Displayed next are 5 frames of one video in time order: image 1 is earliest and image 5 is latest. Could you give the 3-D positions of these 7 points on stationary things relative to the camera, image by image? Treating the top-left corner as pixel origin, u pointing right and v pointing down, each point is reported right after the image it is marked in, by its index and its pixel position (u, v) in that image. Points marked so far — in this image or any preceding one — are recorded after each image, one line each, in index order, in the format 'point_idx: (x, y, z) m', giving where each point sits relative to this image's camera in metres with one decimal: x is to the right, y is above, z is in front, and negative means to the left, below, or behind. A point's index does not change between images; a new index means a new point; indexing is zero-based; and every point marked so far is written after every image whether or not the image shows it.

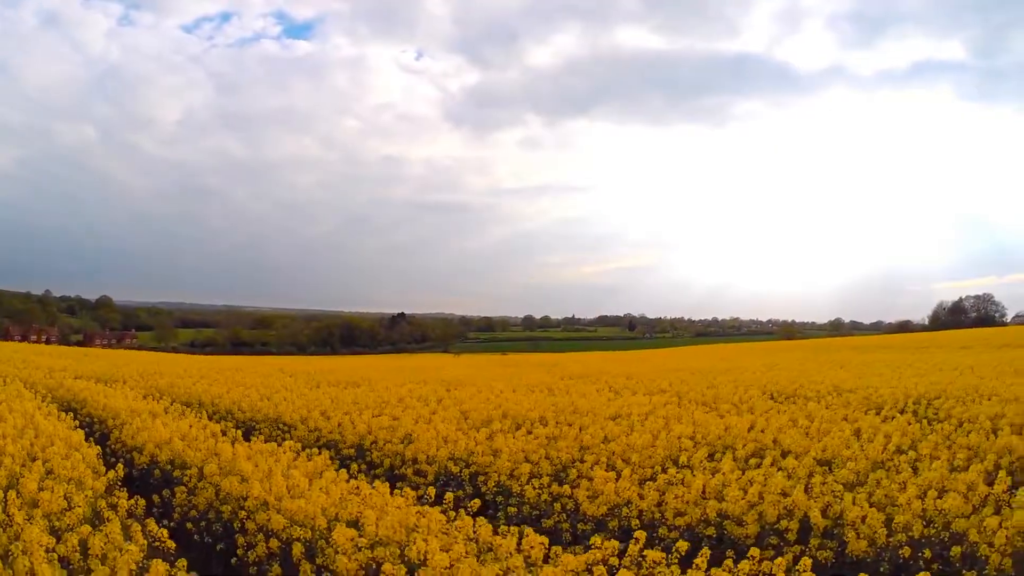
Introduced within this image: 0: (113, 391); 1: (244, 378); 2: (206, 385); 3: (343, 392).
0: (-8.5, -1.9, +13.0) m
1: (-6.7, -2.0, +14.9) m
2: (-7.0, -2.0, +13.6) m
3: (-4.2, -2.1, +13.2) m
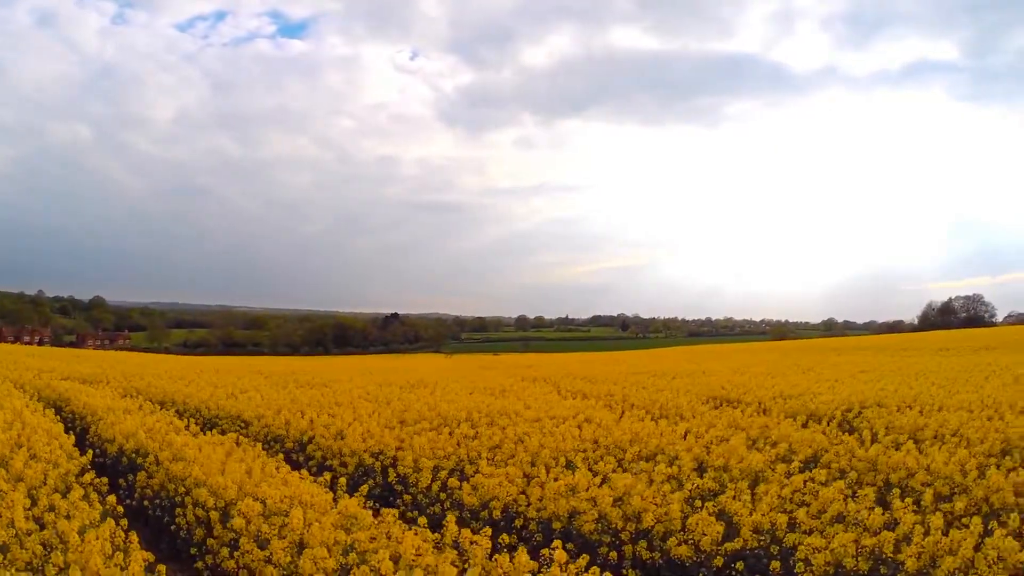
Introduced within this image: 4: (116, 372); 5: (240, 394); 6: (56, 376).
0: (-9.2, -2.1, +13.7) m
1: (-7.4, -2.2, +15.6) m
2: (-7.7, -2.1, +14.4) m
3: (-4.9, -2.2, +13.9) m
4: (-10.3, -2.1, +16.5) m
5: (-6.2, -2.2, +13.6) m
6: (-11.2, -2.1, +15.5) m
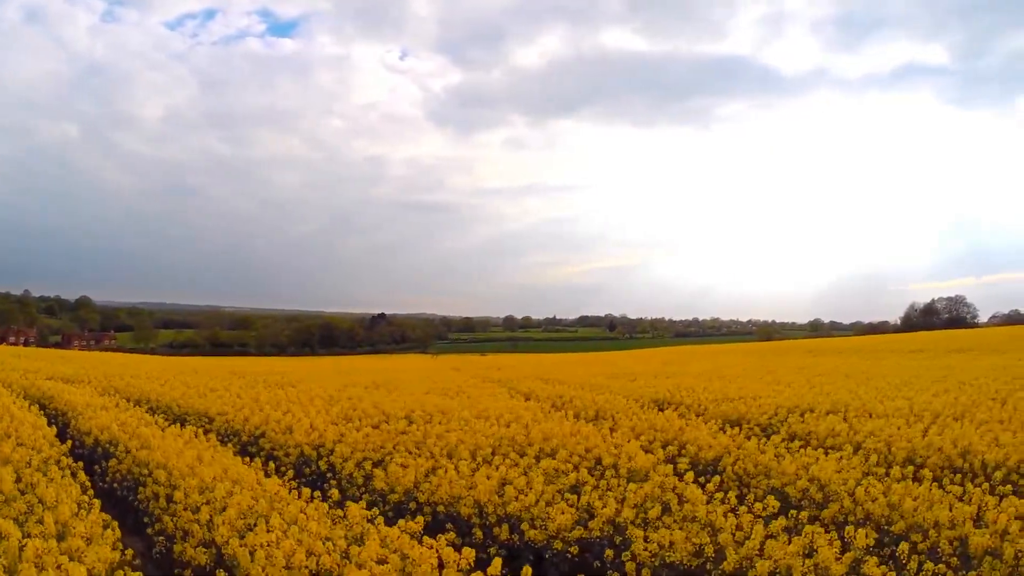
0: (-10.0, -2.2, +14.3) m
1: (-8.2, -2.3, +16.3) m
2: (-8.6, -2.2, +15.0) m
3: (-5.7, -2.3, +14.6) m
4: (-11.2, -2.2, +17.1) m
5: (-7.0, -2.3, +14.3) m
6: (-12.0, -2.2, +16.1) m
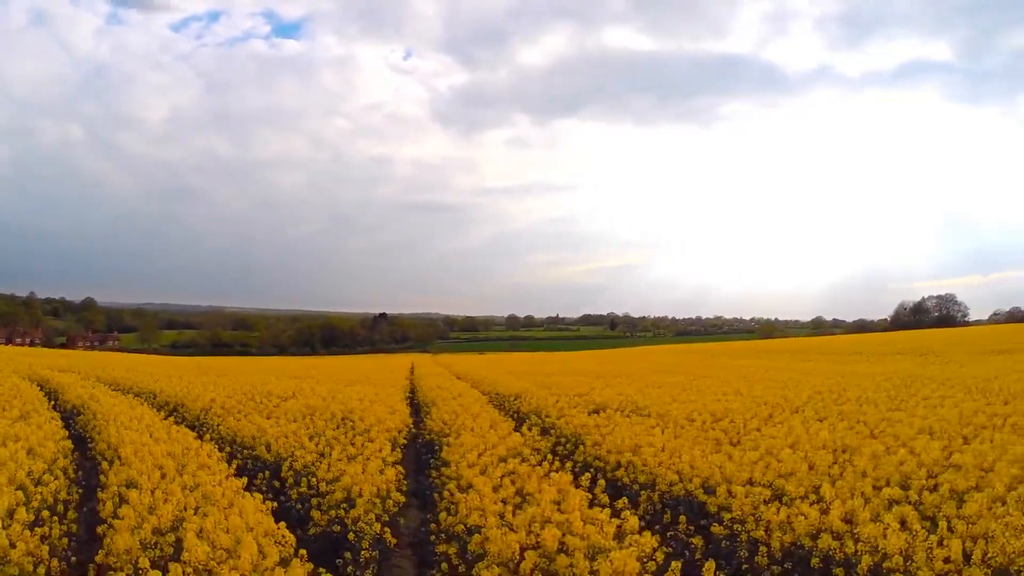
0: (-11.8, -2.4, +16.8) m
1: (-10.0, -2.5, +18.8) m
2: (-10.4, -2.4, +17.5) m
3: (-7.5, -2.5, +17.1) m
4: (-13.0, -2.4, +19.6) m
5: (-8.8, -2.5, +16.8) m
6: (-13.8, -2.4, +18.6) m
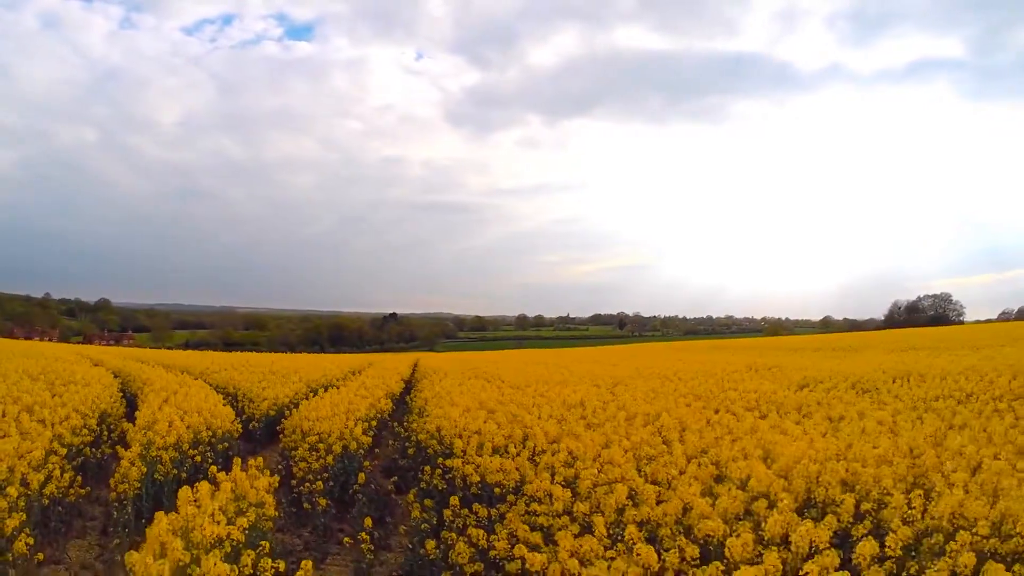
0: (-13.3, -2.4, +20.3) m
1: (-11.5, -2.5, +22.3) m
2: (-11.8, -2.5, +21.0) m
3: (-9.0, -2.5, +20.5) m
4: (-14.4, -2.5, +23.2) m
5: (-10.3, -2.5, +20.2) m
6: (-15.3, -2.4, +22.2) m
